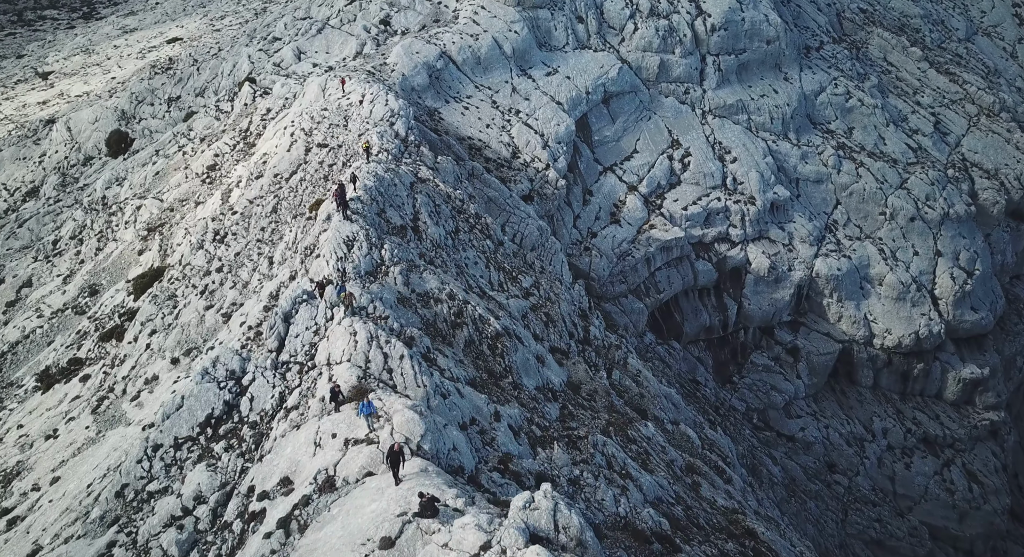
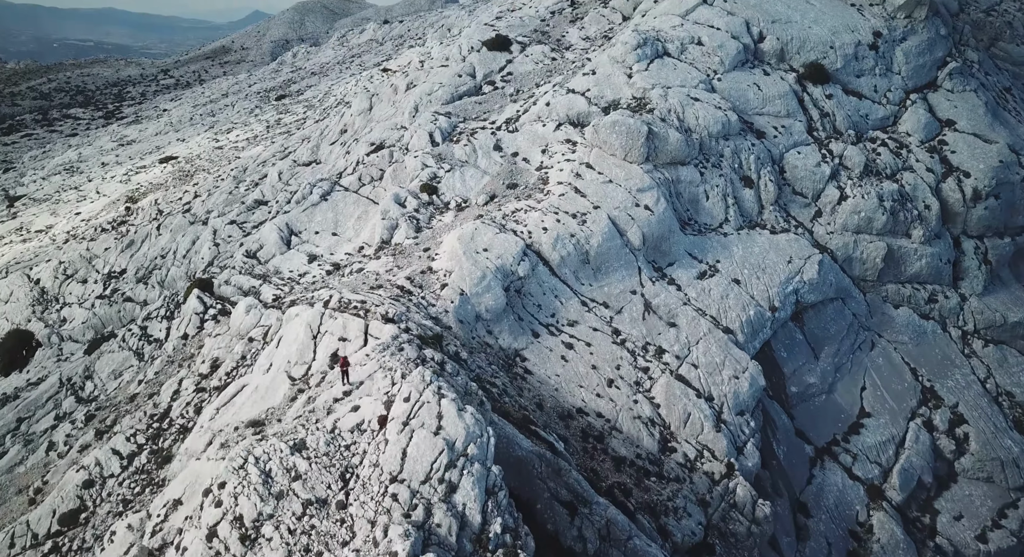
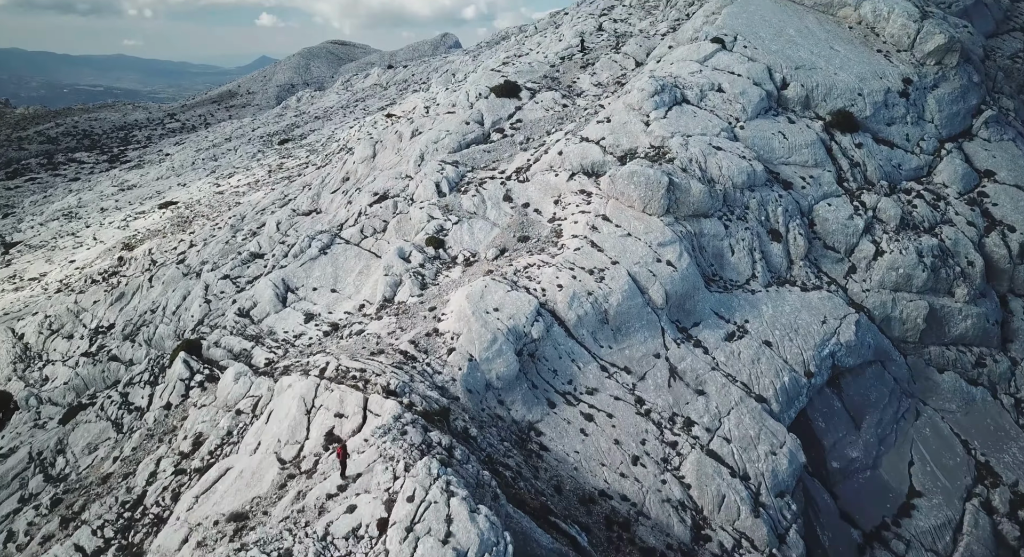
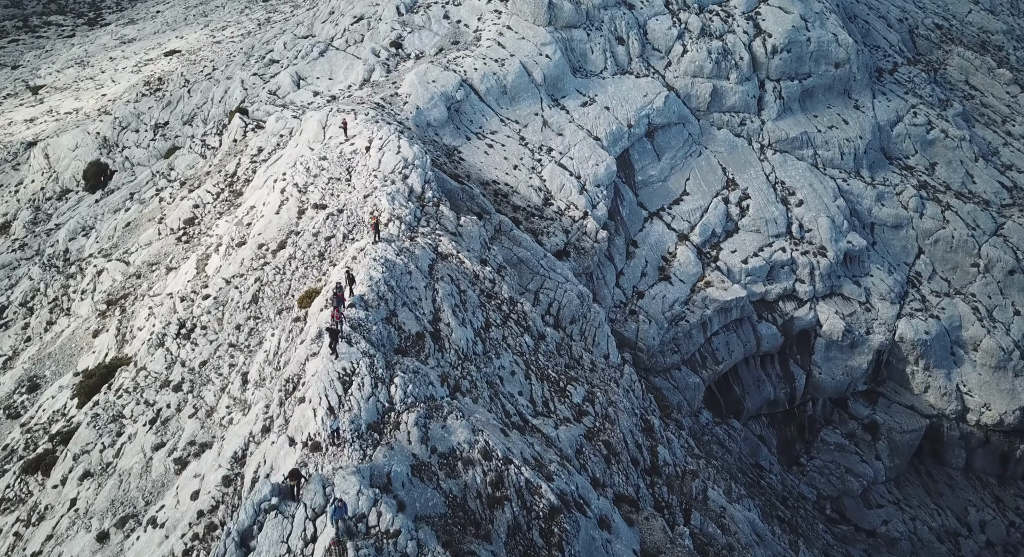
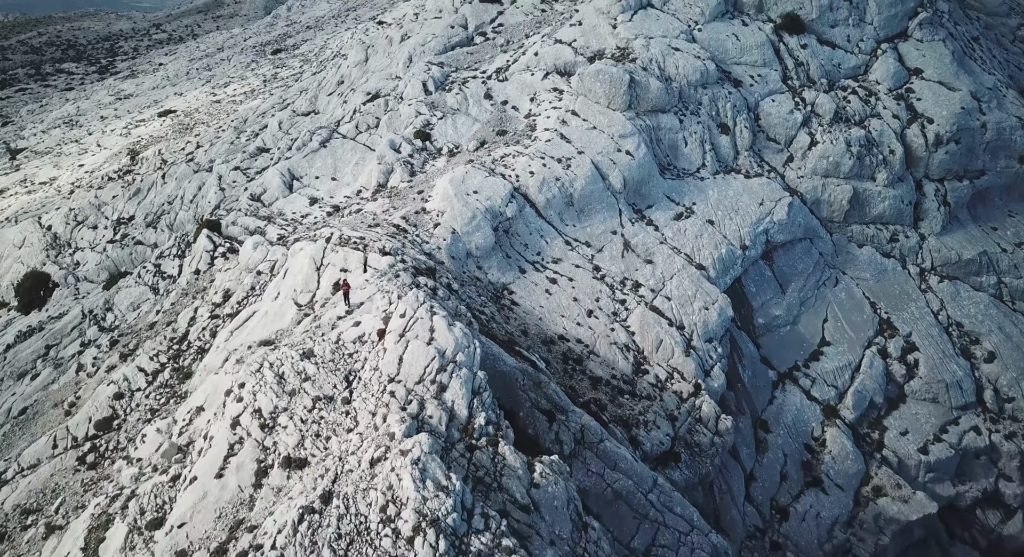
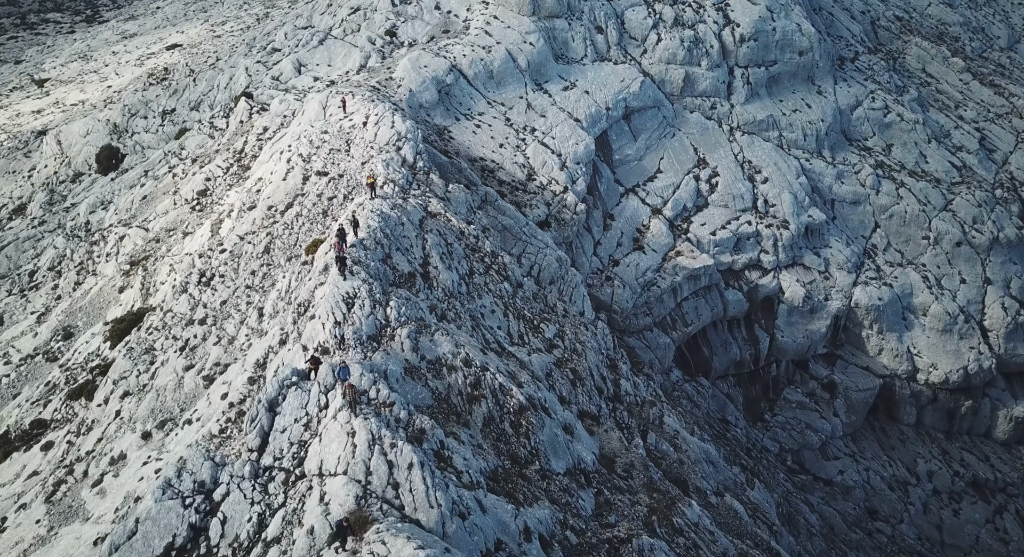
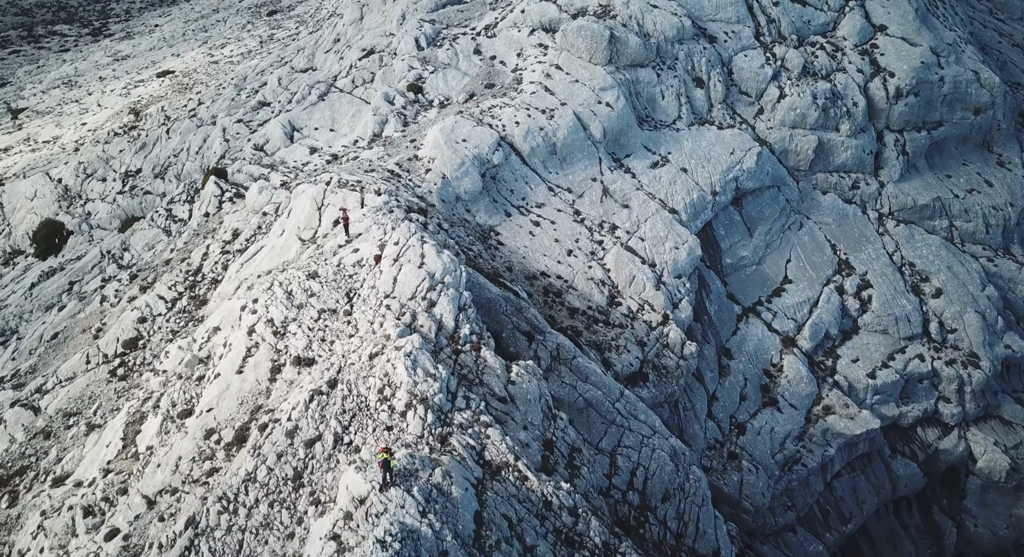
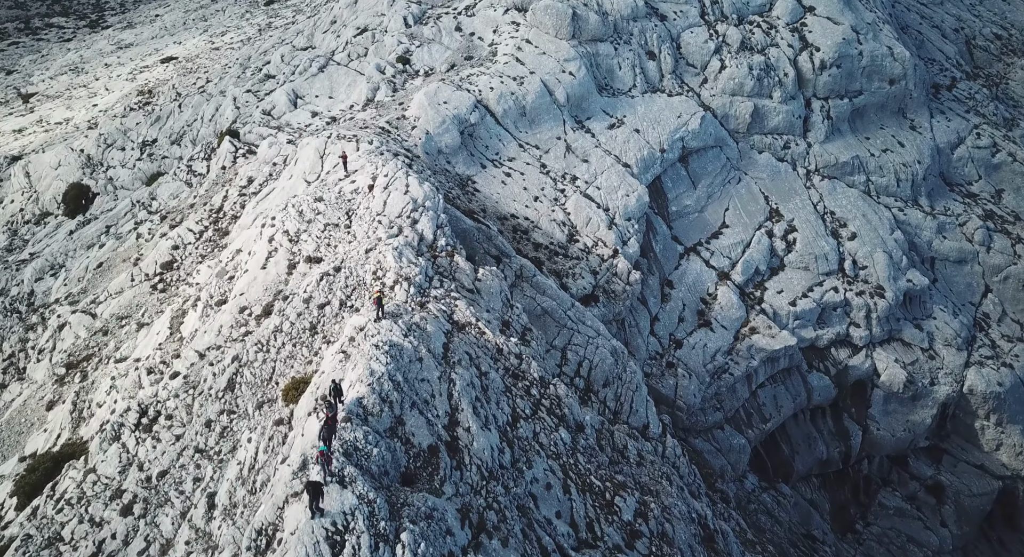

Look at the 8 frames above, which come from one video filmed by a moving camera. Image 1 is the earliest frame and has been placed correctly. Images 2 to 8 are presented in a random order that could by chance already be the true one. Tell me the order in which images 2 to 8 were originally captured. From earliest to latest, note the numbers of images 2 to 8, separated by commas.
6, 4, 8, 7, 5, 2, 3
